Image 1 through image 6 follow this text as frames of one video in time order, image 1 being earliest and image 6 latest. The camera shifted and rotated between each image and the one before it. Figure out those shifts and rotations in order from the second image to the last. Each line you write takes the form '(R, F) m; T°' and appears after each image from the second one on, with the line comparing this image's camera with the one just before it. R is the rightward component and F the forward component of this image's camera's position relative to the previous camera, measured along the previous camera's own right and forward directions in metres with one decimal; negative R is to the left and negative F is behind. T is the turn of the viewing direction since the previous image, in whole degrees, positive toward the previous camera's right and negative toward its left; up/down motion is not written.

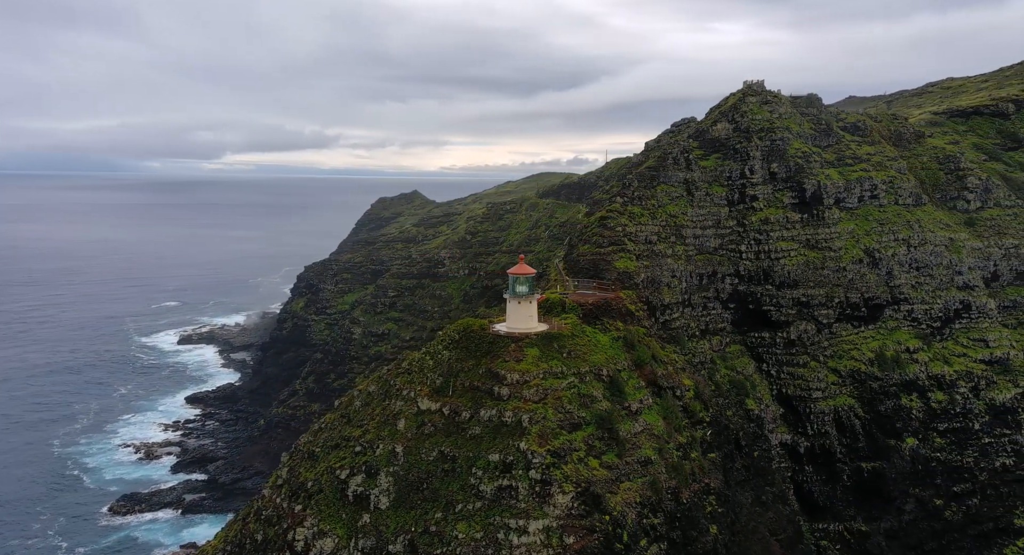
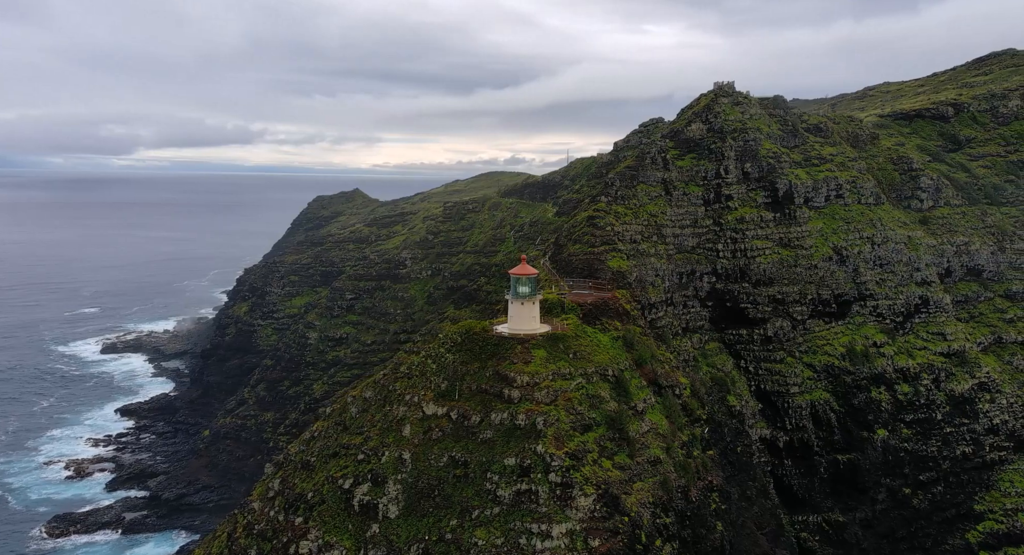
(-2.6, +0.8) m; +5°
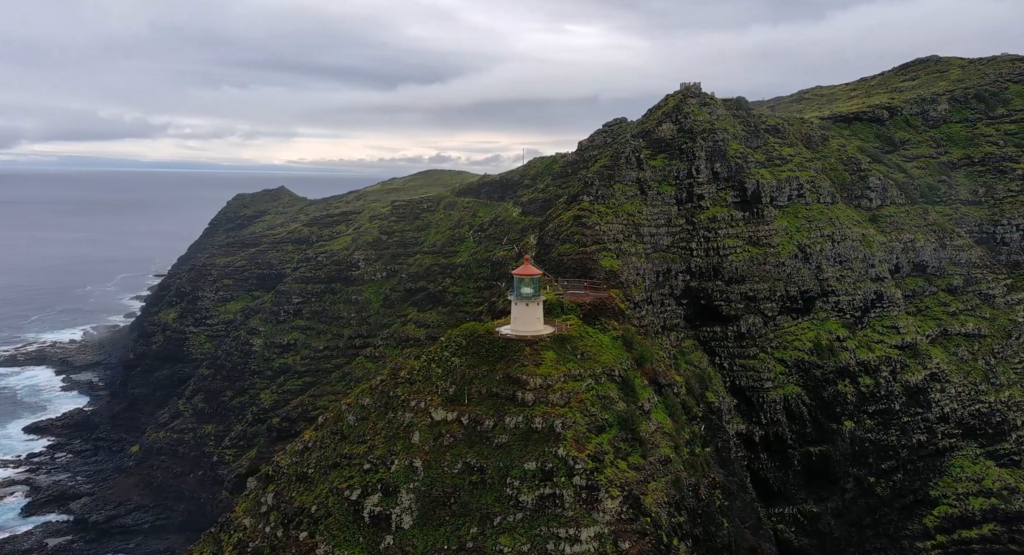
(-2.9, +1.0) m; +6°
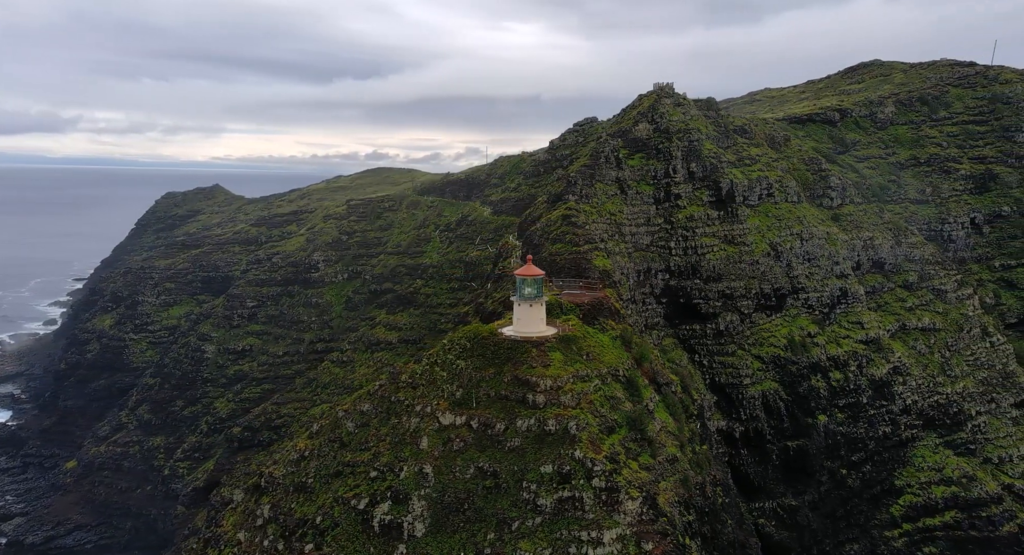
(-2.3, +0.8) m; +5°
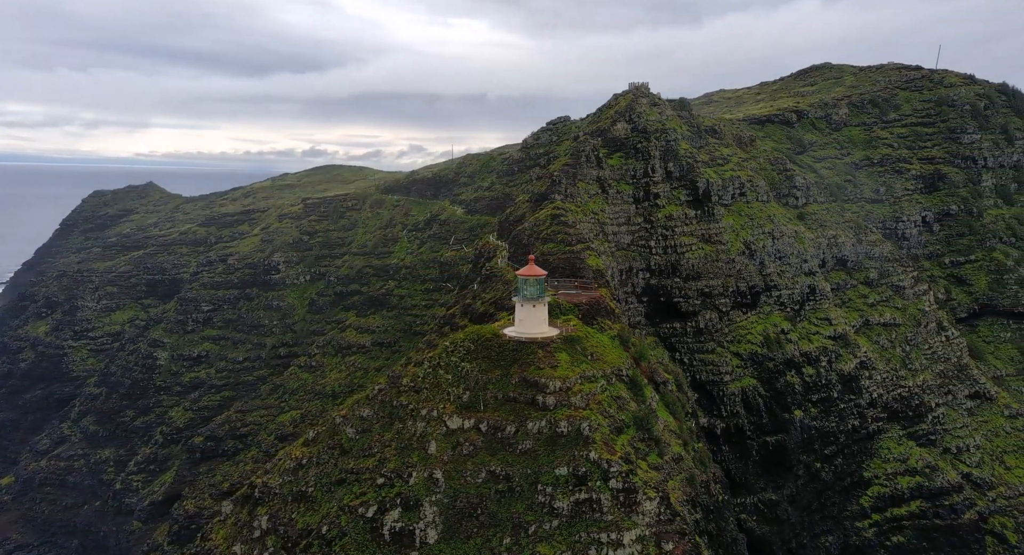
(-2.0, +0.7) m; +4°
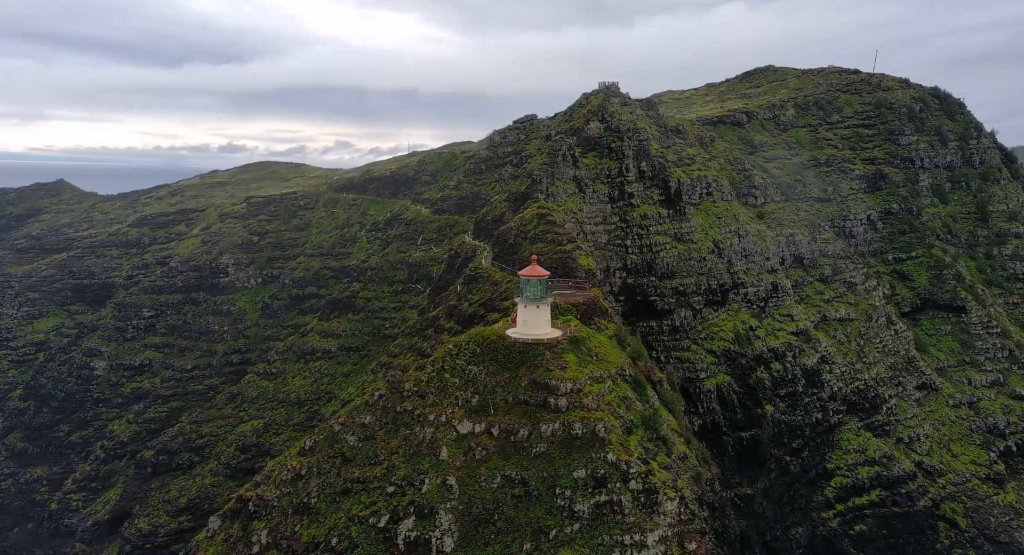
(-2.4, +0.8) m; +5°
